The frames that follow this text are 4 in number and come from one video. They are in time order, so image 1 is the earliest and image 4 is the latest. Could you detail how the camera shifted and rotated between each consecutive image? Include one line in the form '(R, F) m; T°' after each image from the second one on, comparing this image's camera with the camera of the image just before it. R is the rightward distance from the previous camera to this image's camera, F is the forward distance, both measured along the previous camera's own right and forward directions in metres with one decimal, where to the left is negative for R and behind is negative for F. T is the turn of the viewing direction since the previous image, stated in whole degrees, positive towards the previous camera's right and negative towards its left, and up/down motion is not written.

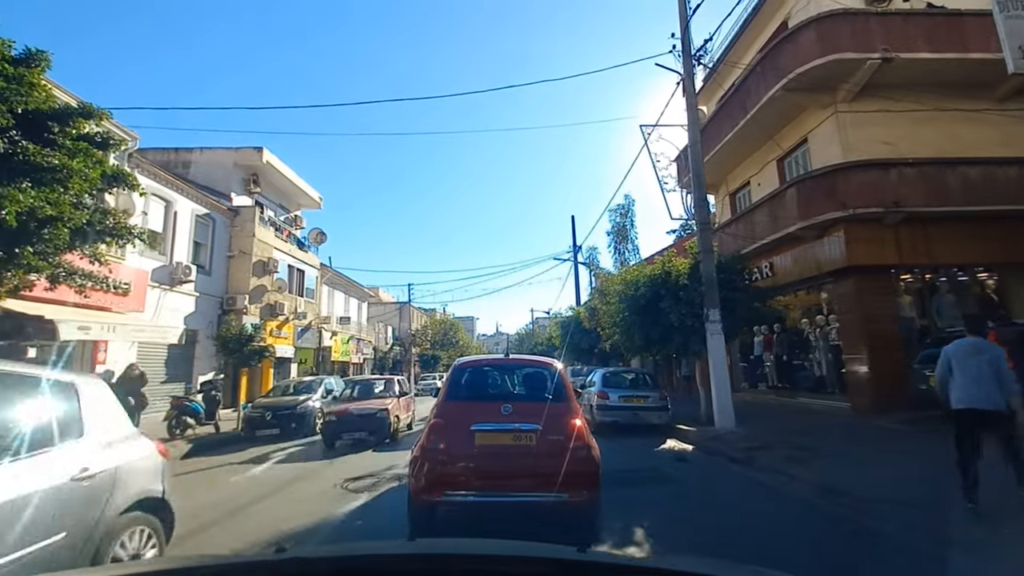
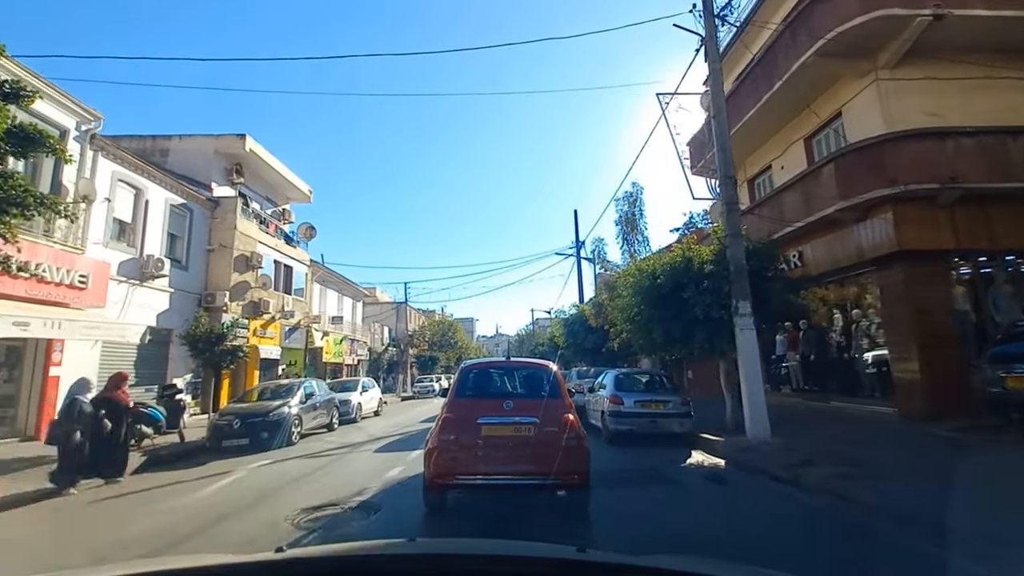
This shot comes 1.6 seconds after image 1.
(0.0, +1.4) m; 0°
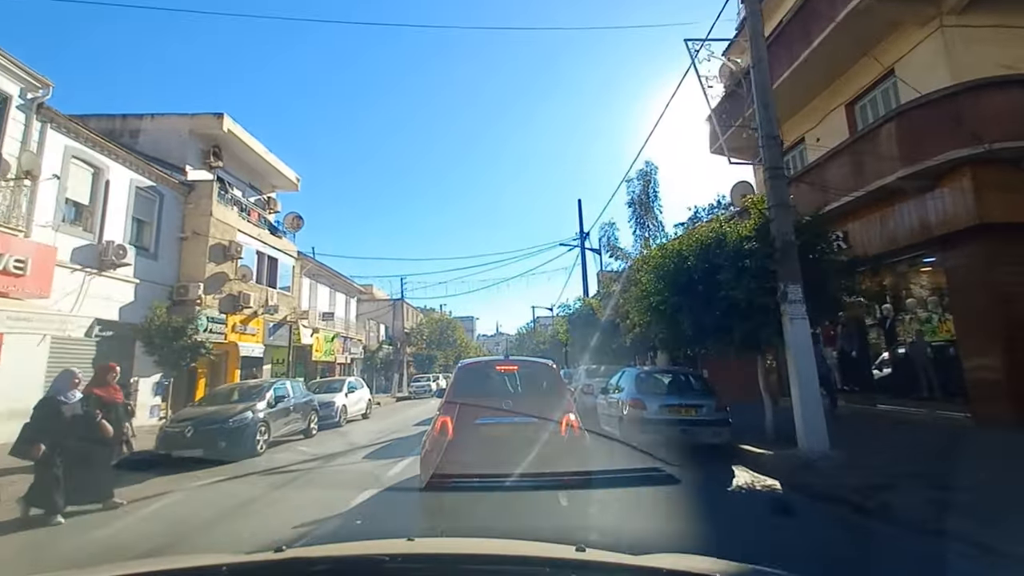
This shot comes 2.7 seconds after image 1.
(0.0, +1.7) m; 0°
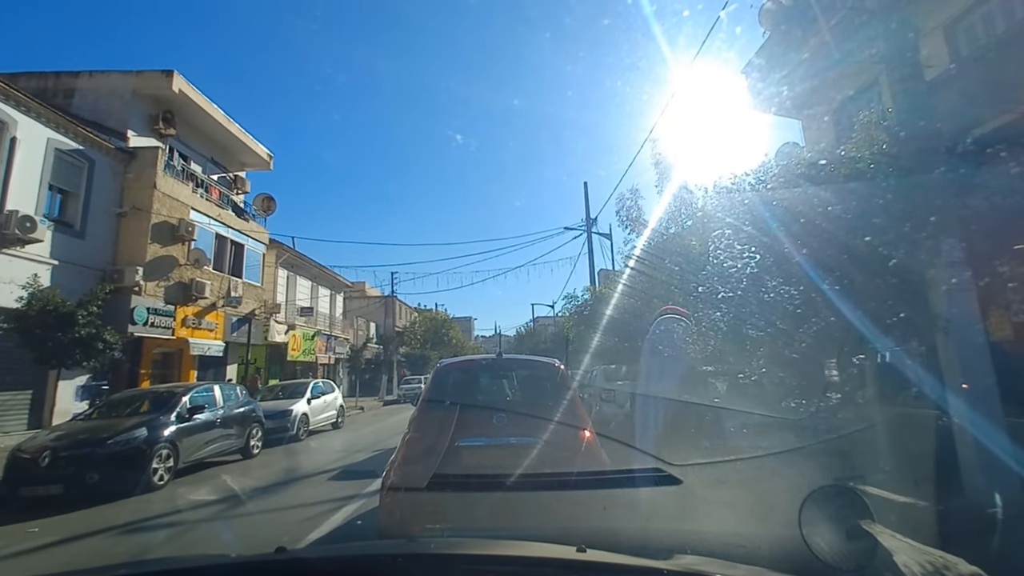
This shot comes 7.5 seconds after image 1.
(0.0, +2.8) m; 0°
